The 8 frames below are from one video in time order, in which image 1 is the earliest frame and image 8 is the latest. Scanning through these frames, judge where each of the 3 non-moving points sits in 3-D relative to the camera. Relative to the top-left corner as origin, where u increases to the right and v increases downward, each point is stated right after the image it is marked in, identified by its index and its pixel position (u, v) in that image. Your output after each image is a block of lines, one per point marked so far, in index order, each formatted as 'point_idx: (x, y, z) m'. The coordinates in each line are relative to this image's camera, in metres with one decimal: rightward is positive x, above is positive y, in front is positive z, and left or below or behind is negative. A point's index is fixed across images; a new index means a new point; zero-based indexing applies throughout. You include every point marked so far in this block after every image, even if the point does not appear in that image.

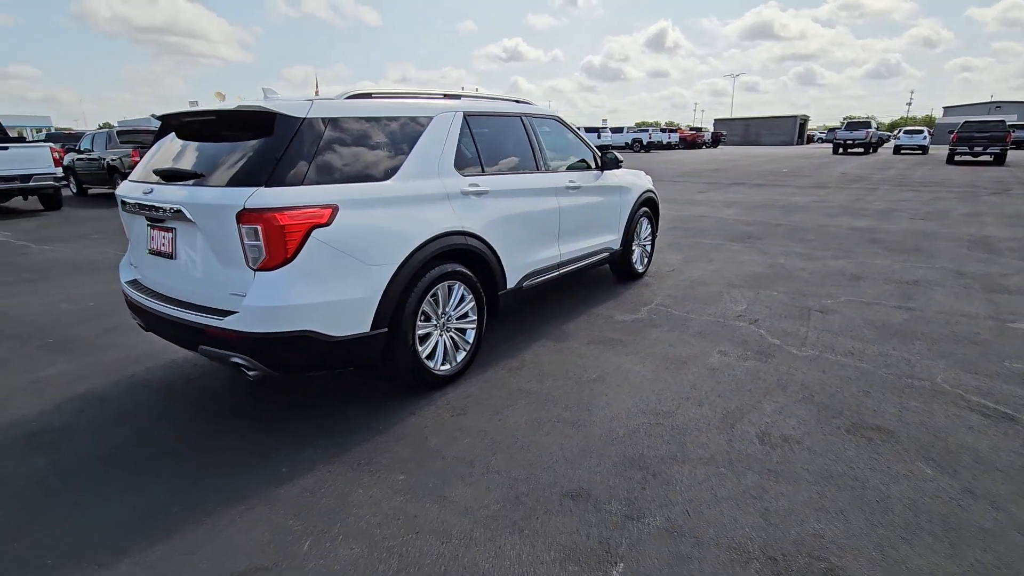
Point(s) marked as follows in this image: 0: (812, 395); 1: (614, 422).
0: (+2.1, -0.7, +3.6) m
1: (+0.6, -0.9, +3.3) m
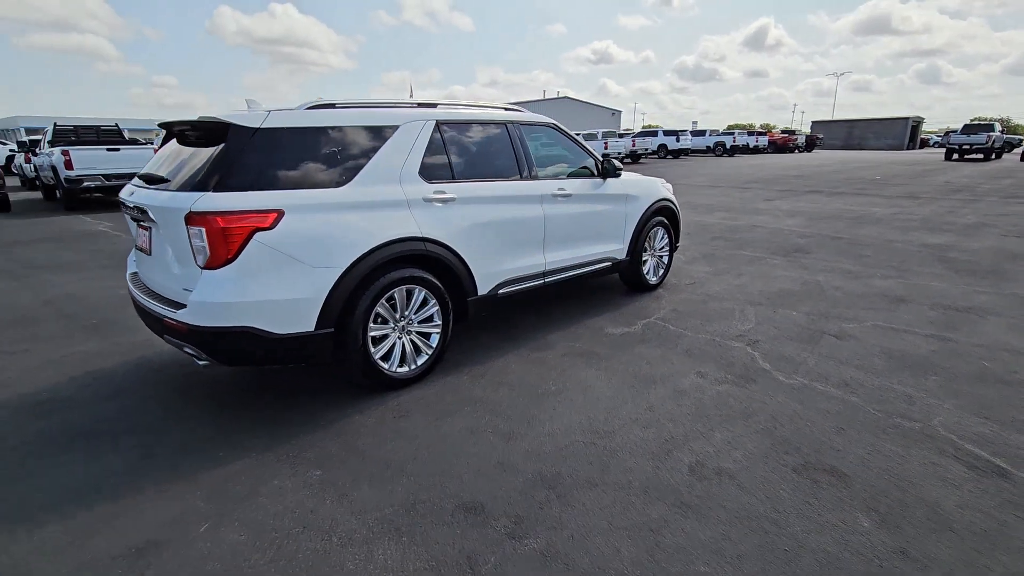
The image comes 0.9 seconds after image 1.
0: (+1.7, -0.9, +3.3) m
1: (+0.2, -0.9, +3.2) m
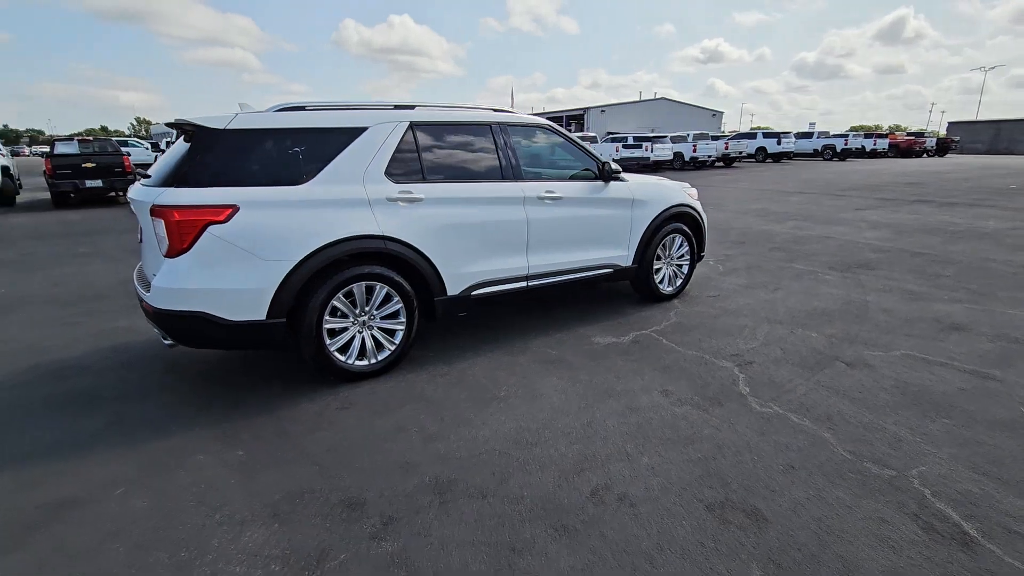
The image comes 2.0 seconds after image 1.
0: (+1.2, -1.0, +3.0) m
1: (-0.3, -0.9, +3.2) m
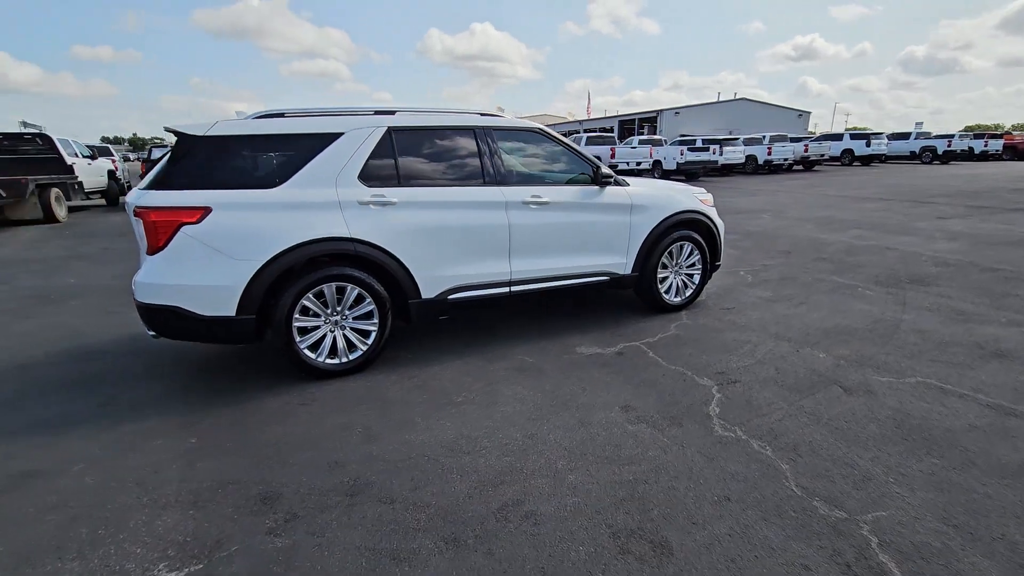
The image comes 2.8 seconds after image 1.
0: (+0.7, -1.0, +2.8) m
1: (-0.7, -1.0, +3.2) m
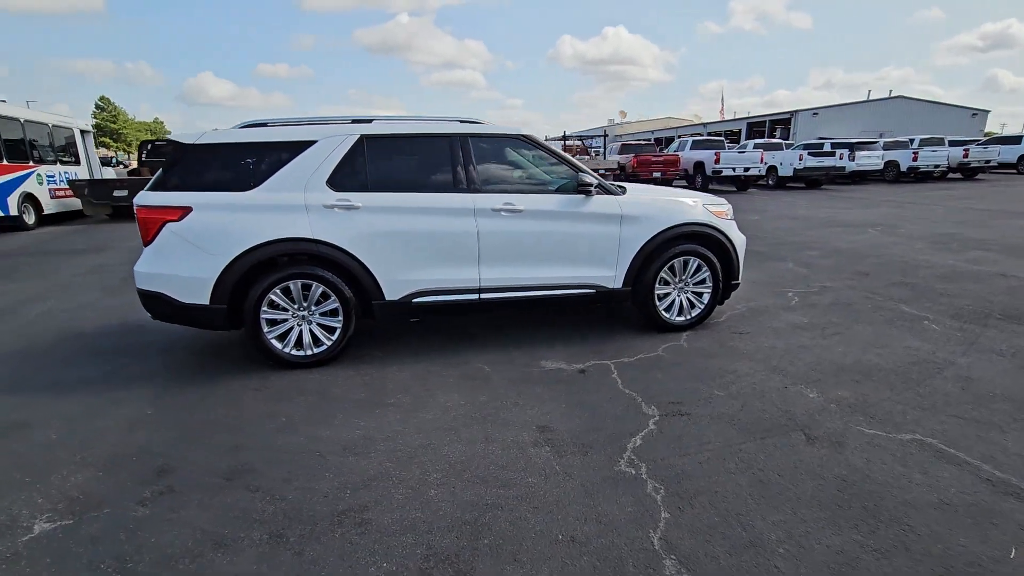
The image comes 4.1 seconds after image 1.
0: (-0.1, -1.1, +2.6) m
1: (-1.3, -1.0, +3.3) m
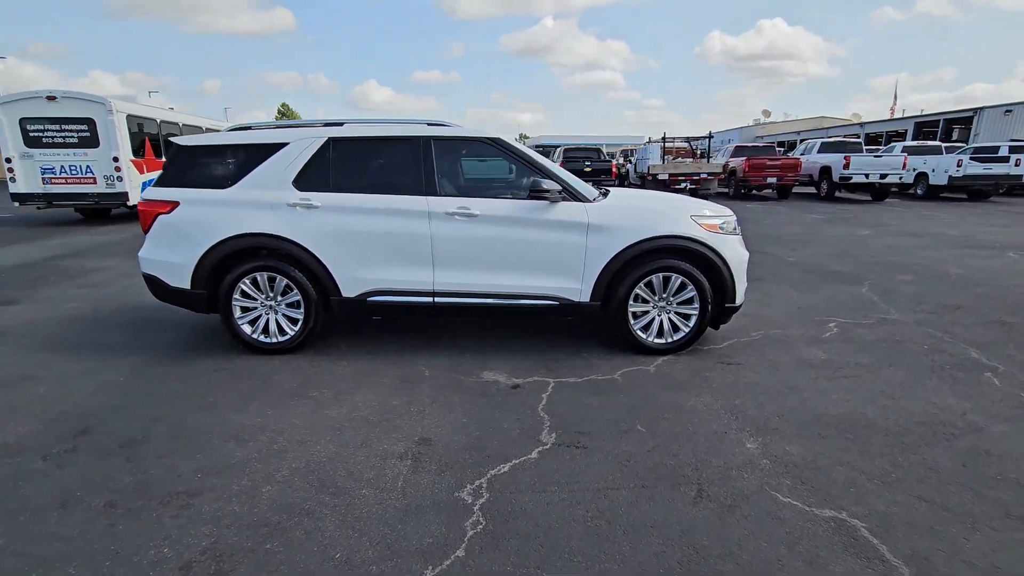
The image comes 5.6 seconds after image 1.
0: (-1.0, -1.1, +2.6) m
1: (-2.1, -0.9, +3.6) m
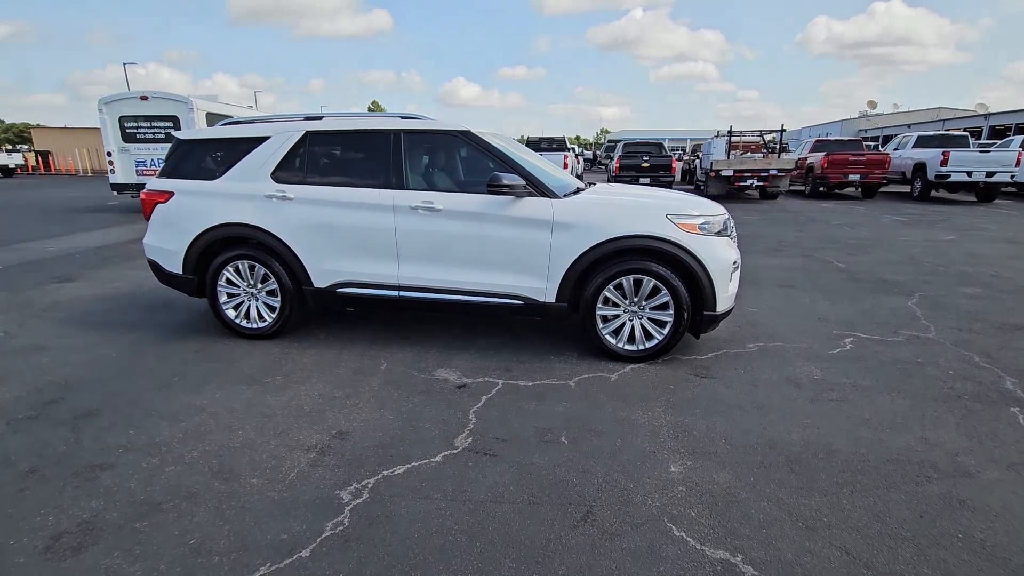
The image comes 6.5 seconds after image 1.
0: (-1.6, -1.1, +2.7) m
1: (-2.5, -0.8, +3.8) m
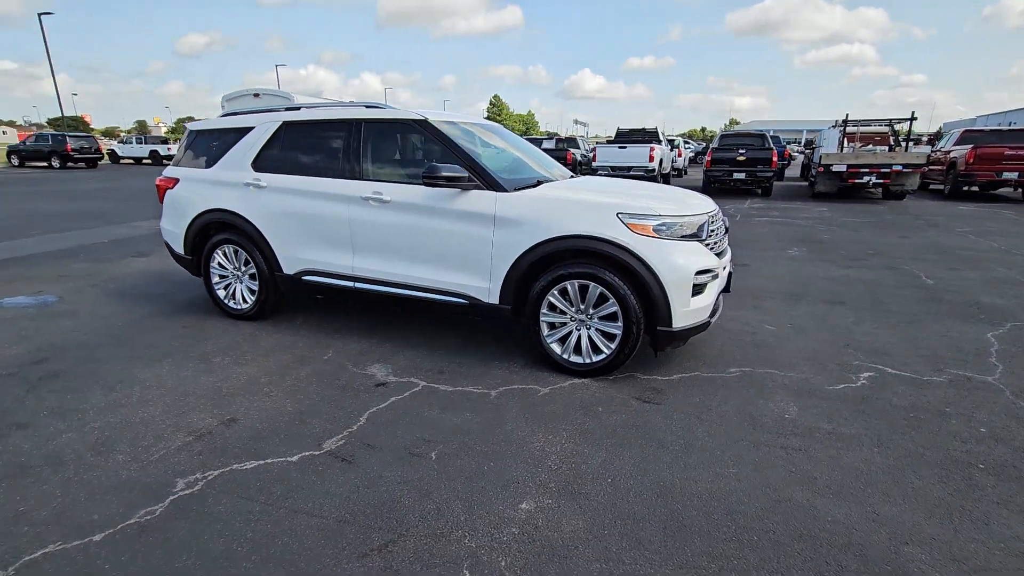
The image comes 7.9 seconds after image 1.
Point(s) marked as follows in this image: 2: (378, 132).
0: (-2.5, -1.0, +2.9) m
1: (-3.1, -0.7, +4.1) m
2: (-1.1, +1.4, +4.5) m
